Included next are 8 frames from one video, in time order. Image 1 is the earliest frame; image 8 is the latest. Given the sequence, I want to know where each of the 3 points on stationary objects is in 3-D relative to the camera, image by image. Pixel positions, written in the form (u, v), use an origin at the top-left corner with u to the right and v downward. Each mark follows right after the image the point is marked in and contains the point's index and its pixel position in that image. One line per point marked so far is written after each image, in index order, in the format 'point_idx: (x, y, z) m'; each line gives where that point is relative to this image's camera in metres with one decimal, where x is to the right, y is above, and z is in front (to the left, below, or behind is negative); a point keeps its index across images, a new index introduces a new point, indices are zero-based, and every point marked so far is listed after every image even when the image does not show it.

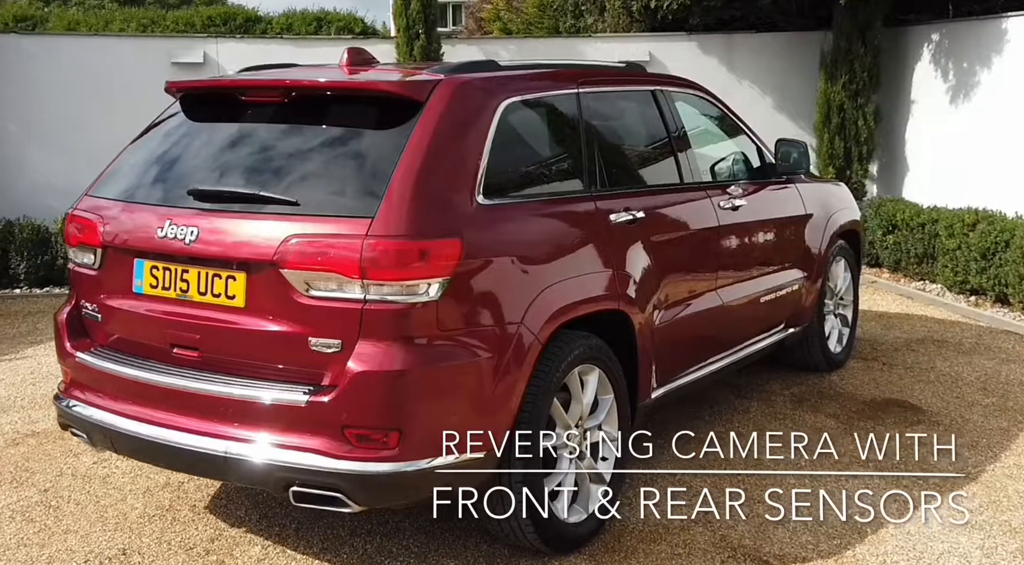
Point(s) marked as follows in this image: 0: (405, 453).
0: (-0.3, -0.5, +3.0) m
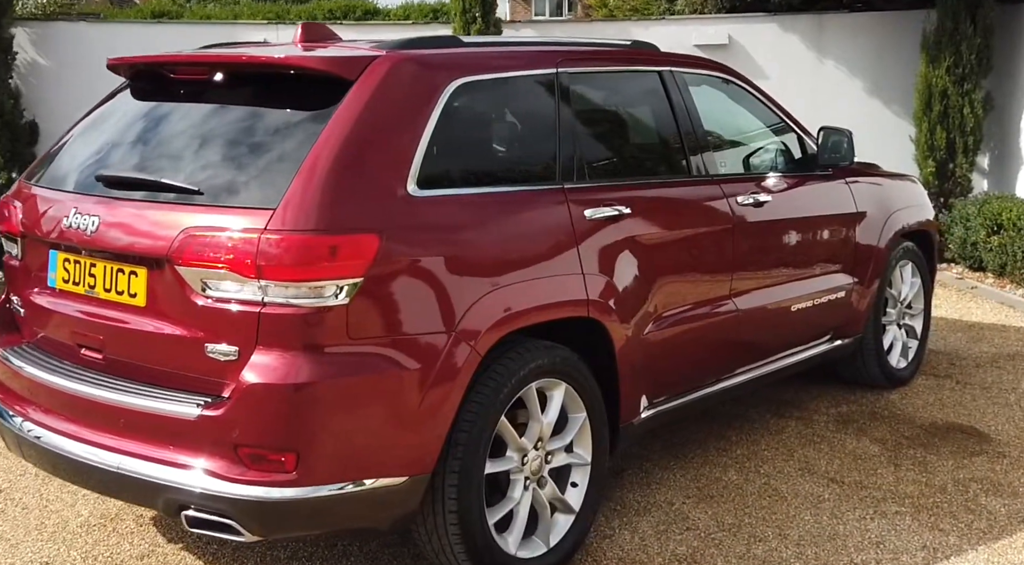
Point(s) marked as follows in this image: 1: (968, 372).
0: (-0.6, -0.5, +2.7) m
1: (+2.6, -0.5, +5.8) m
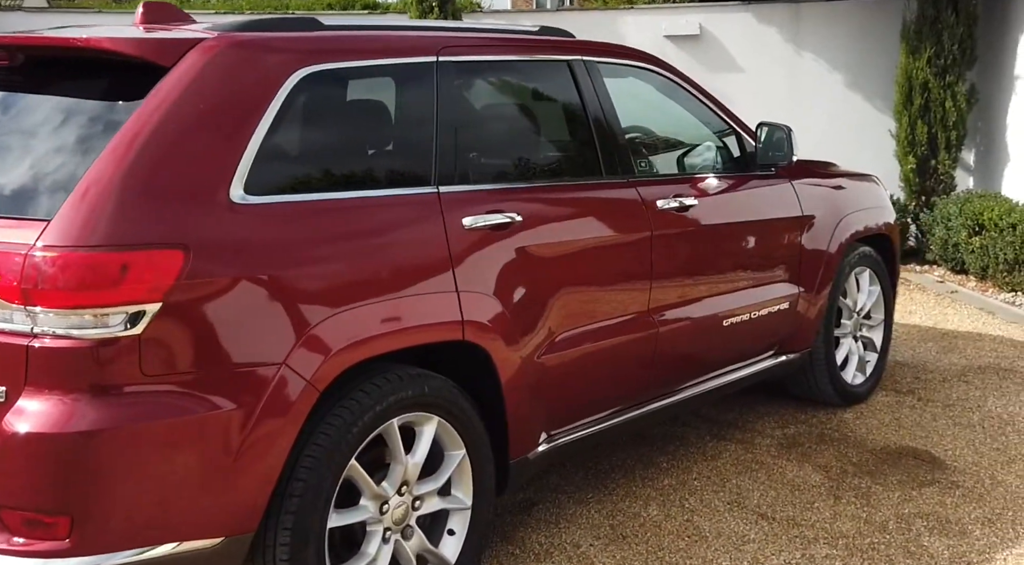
0: (-1.0, -0.6, +2.3) m
1: (+2.3, -0.6, +5.4) m
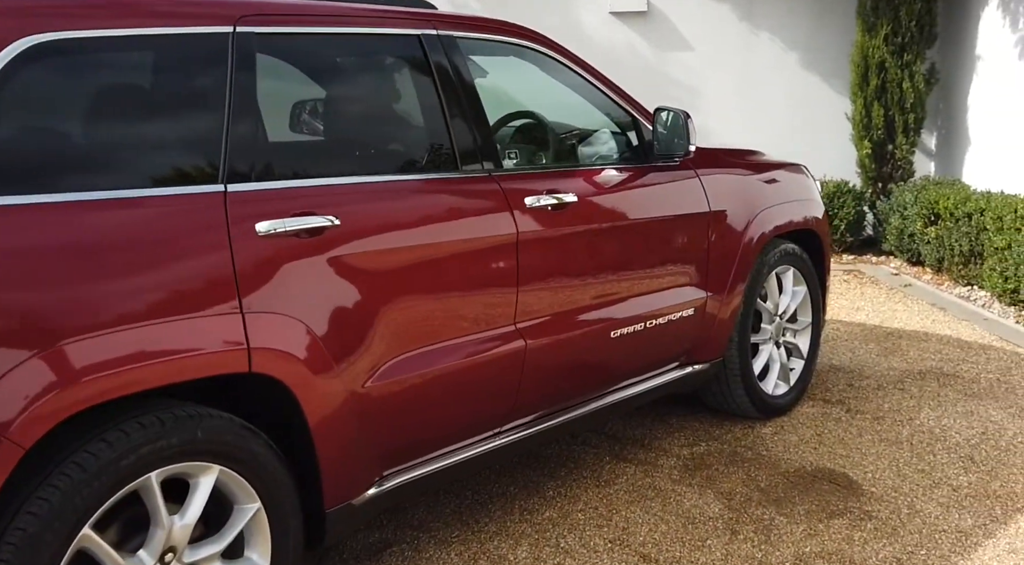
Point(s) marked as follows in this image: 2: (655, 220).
0: (-1.5, -0.7, +1.8) m
1: (+1.7, -0.6, +4.9) m
2: (+0.6, +0.2, +3.9) m
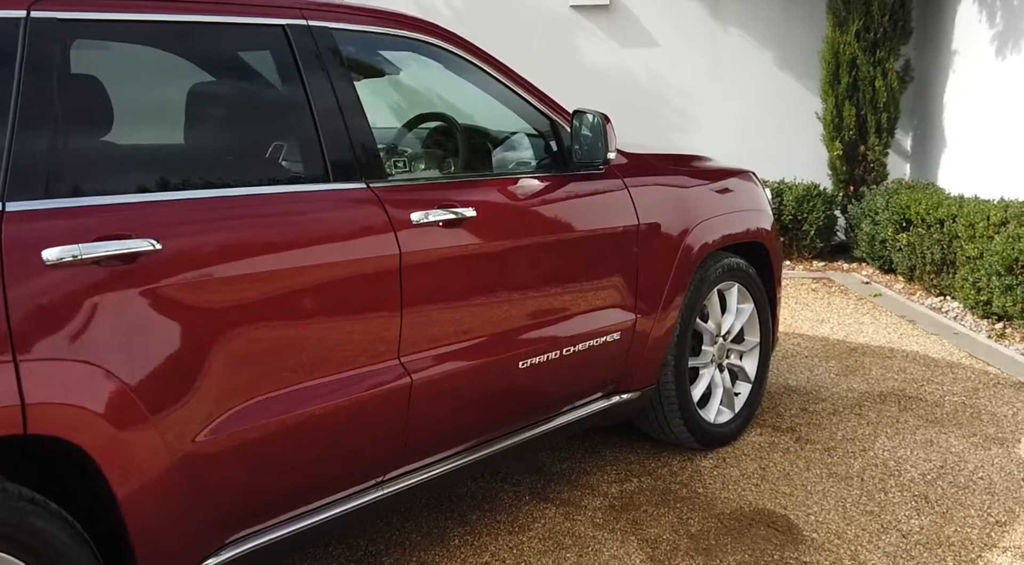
0: (-1.8, -0.7, +1.4) m
1: (+1.4, -0.6, +4.5) m
2: (+0.2, +0.2, +3.5) m
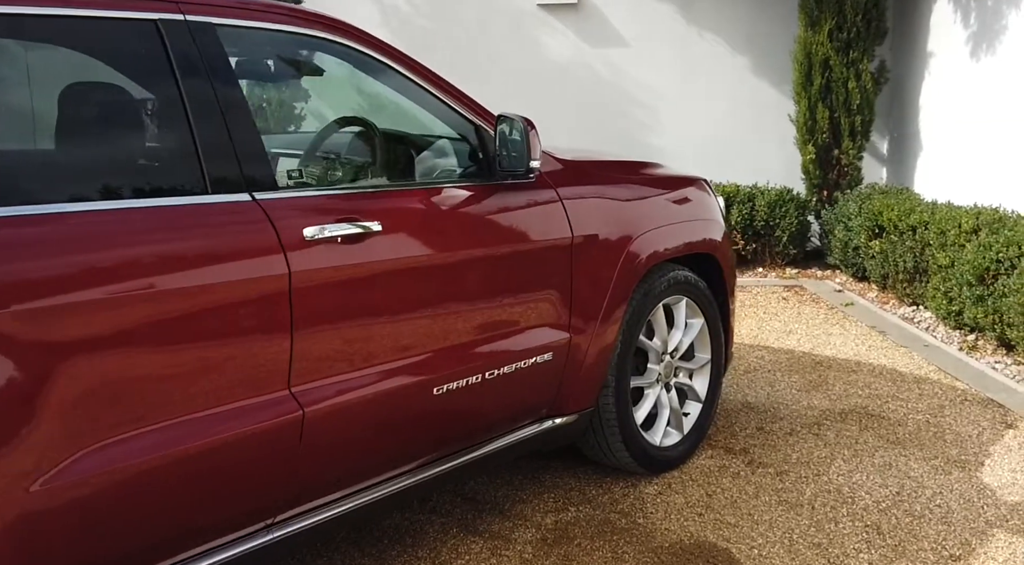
0: (-2.0, -0.8, +1.2) m
1: (+1.1, -0.7, +4.3) m
2: (-0.1, +0.1, +3.3) m
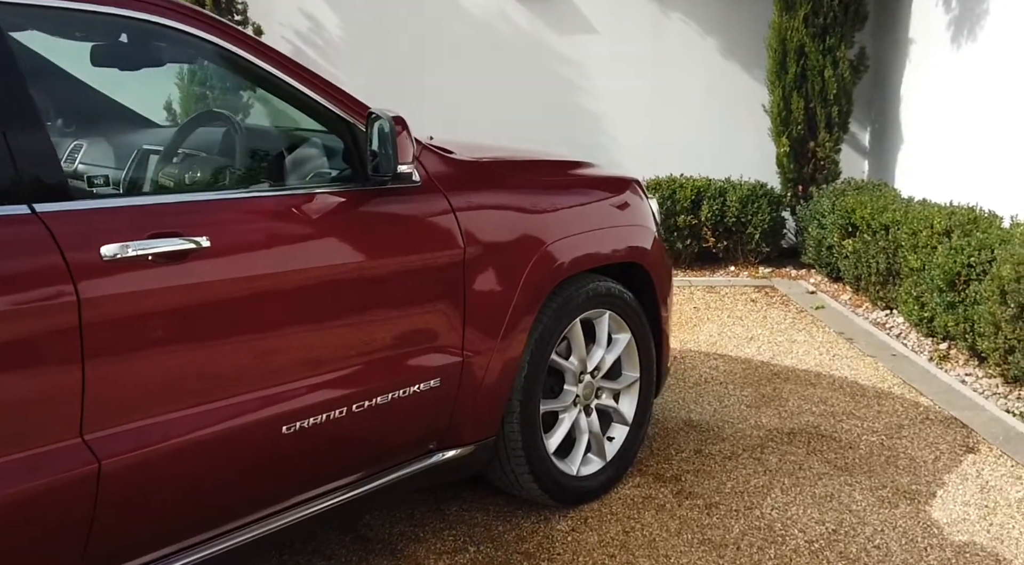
0: (-2.4, -0.9, +0.9) m
1: (+0.8, -0.7, +3.9) m
2: (-0.4, 0.0, +2.9) m
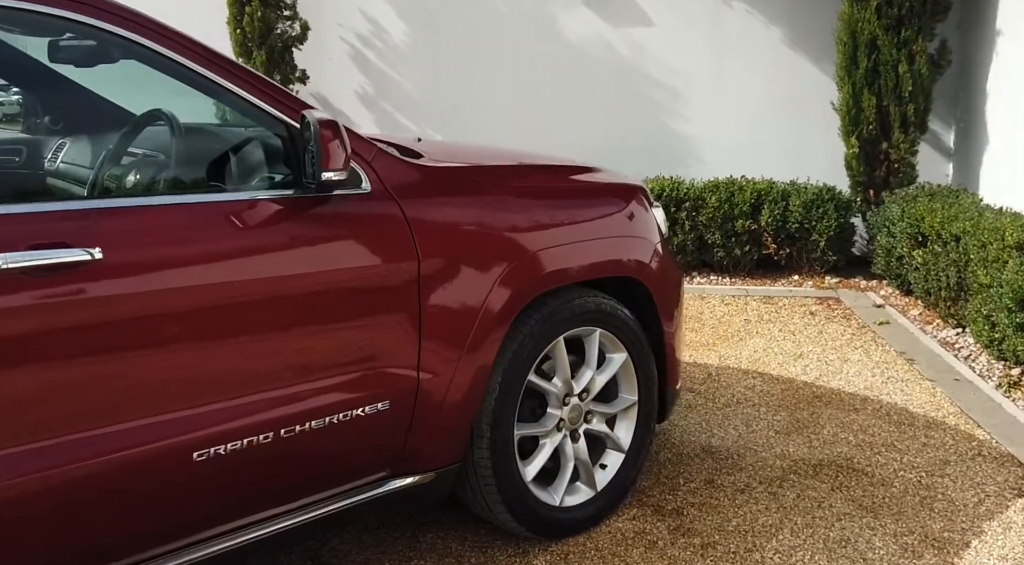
0: (-2.8, -0.9, +0.9) m
1: (+0.7, -0.8, +3.6) m
2: (-0.5, 0.0, +2.7) m
